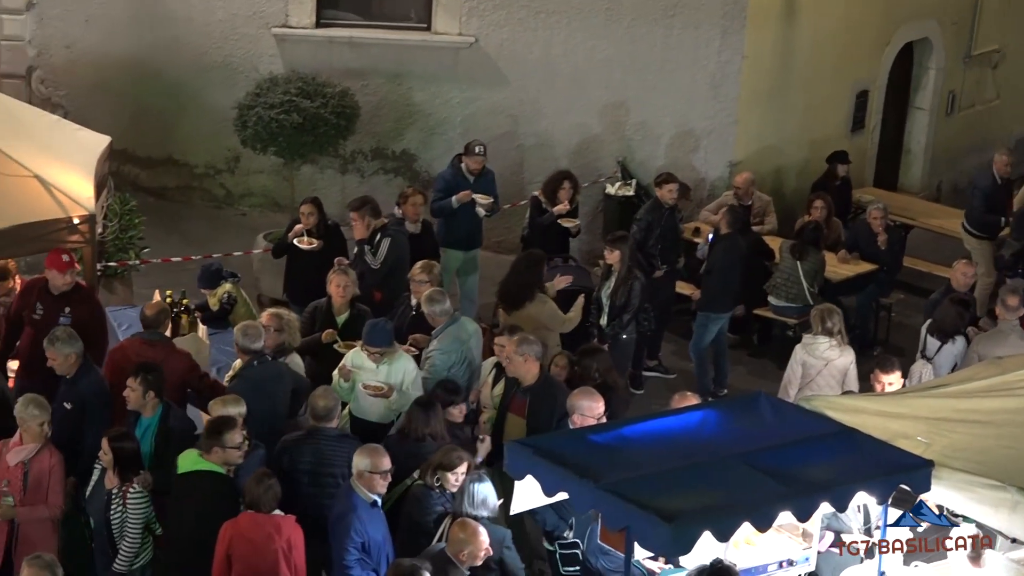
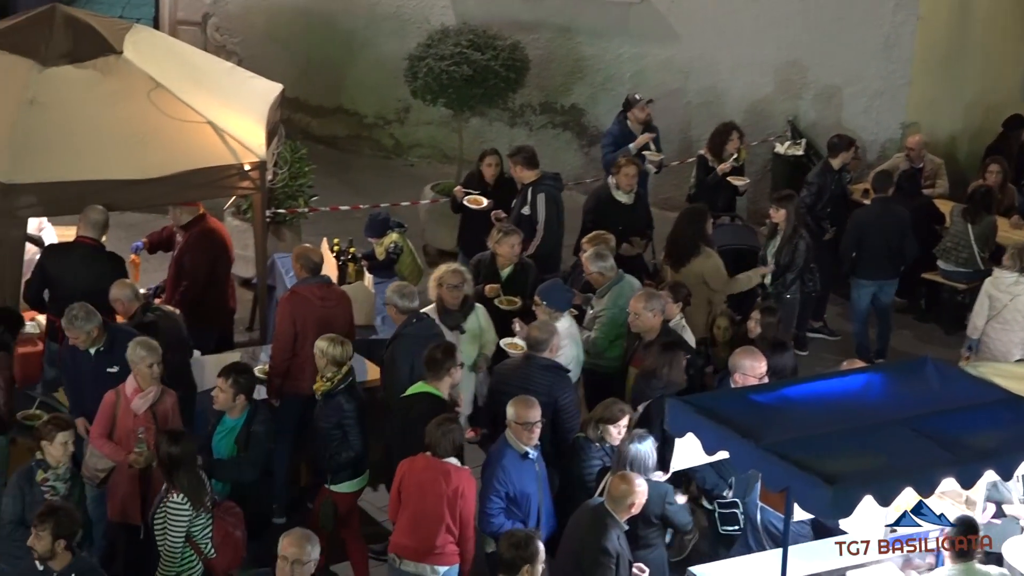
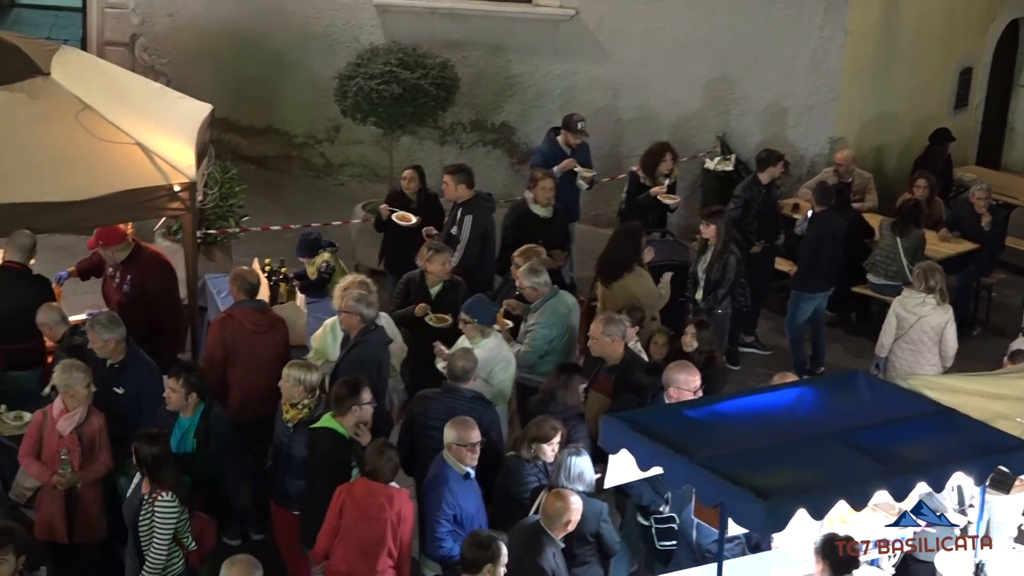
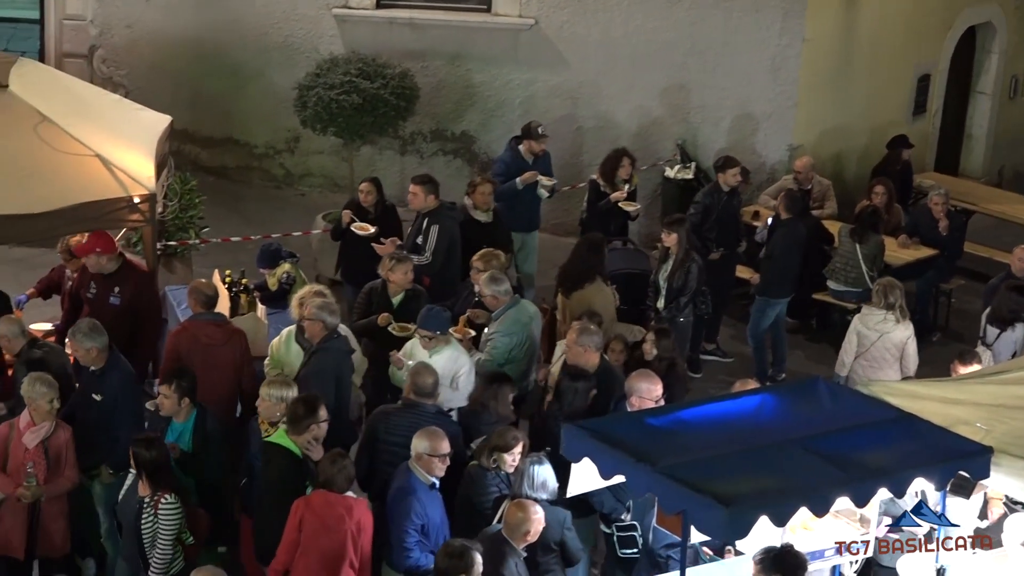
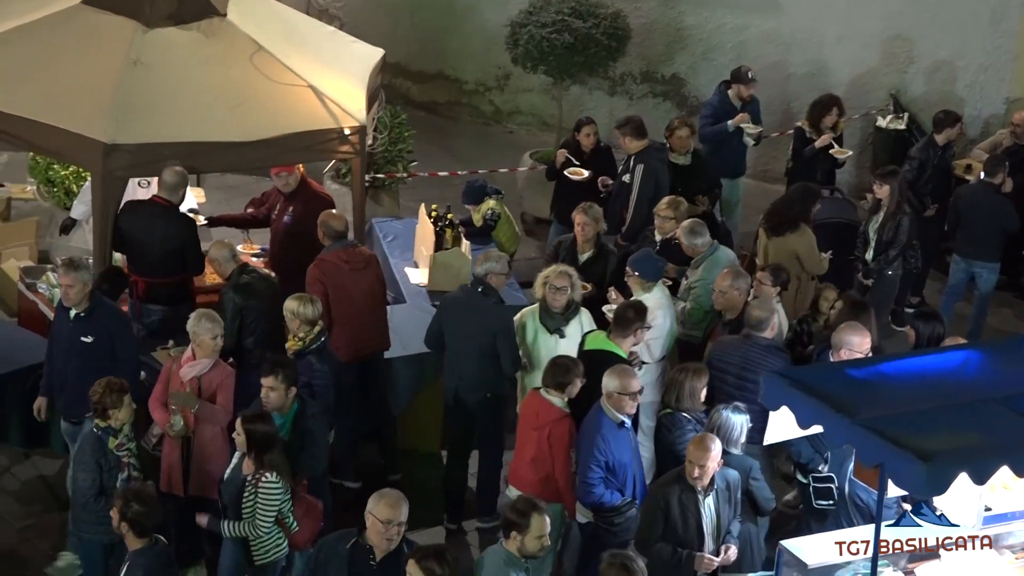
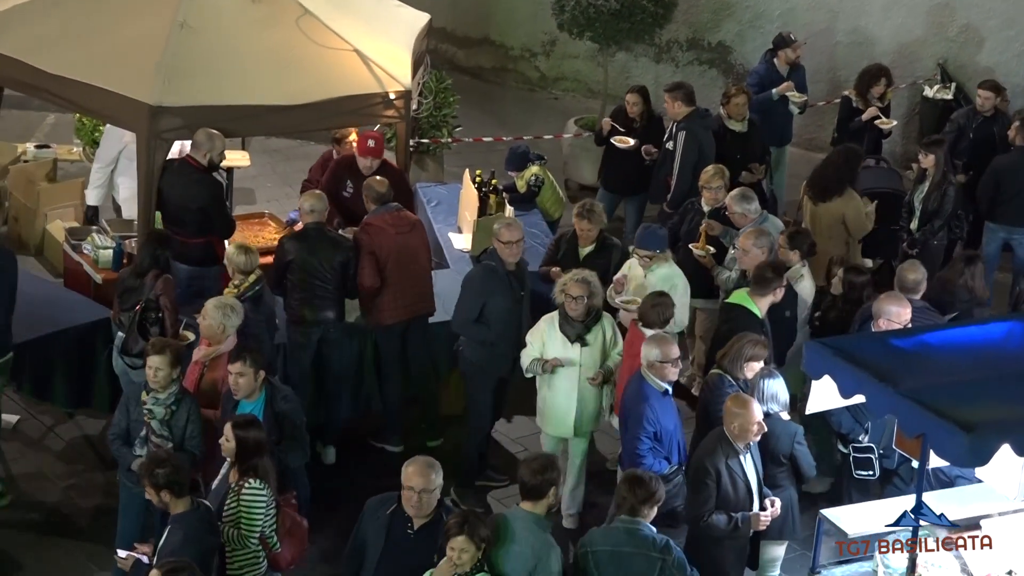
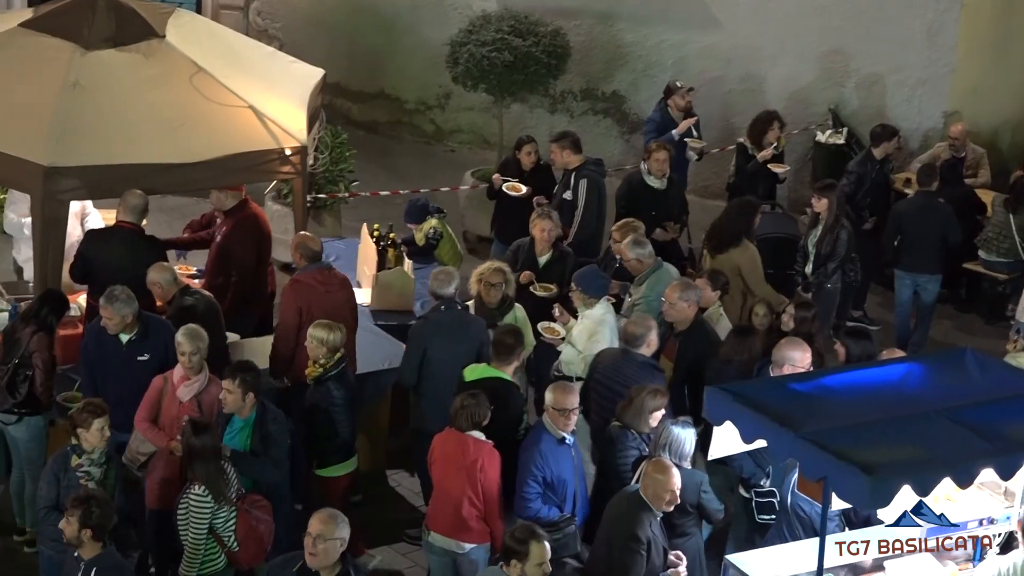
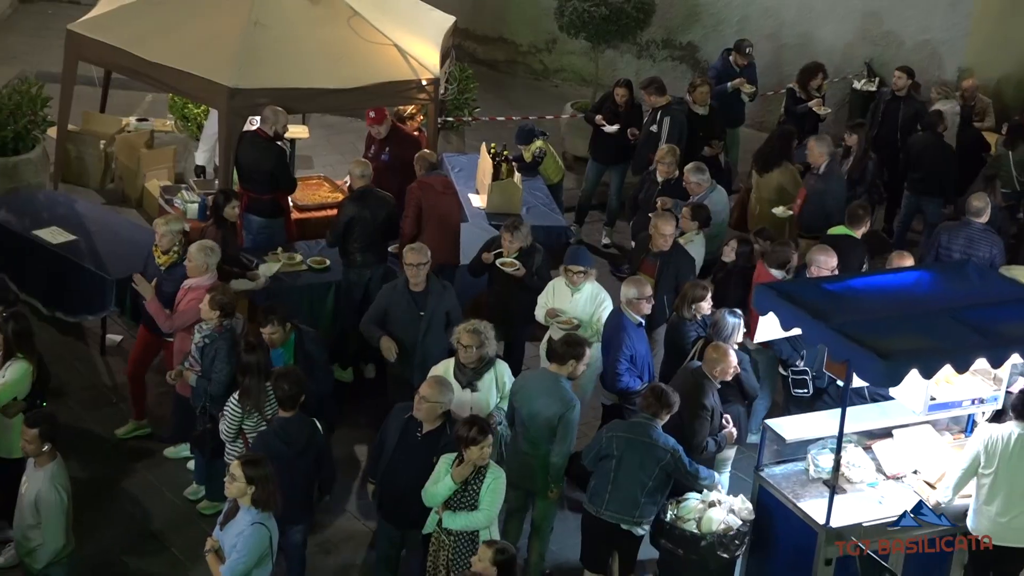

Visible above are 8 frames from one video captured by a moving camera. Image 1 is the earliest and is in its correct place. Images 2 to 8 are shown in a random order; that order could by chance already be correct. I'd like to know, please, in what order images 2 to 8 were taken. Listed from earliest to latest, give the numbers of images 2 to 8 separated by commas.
4, 3, 2, 7, 5, 6, 8
